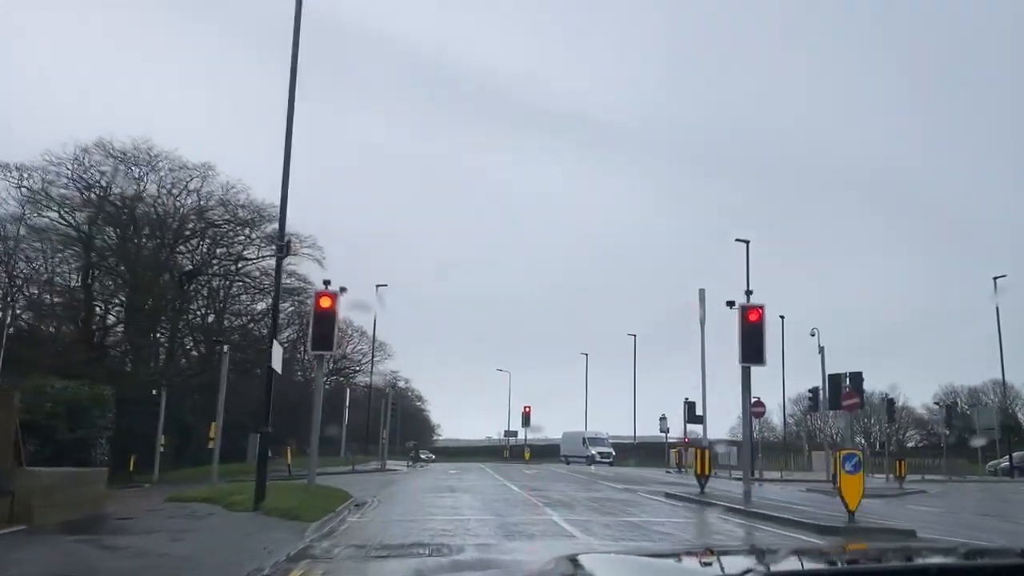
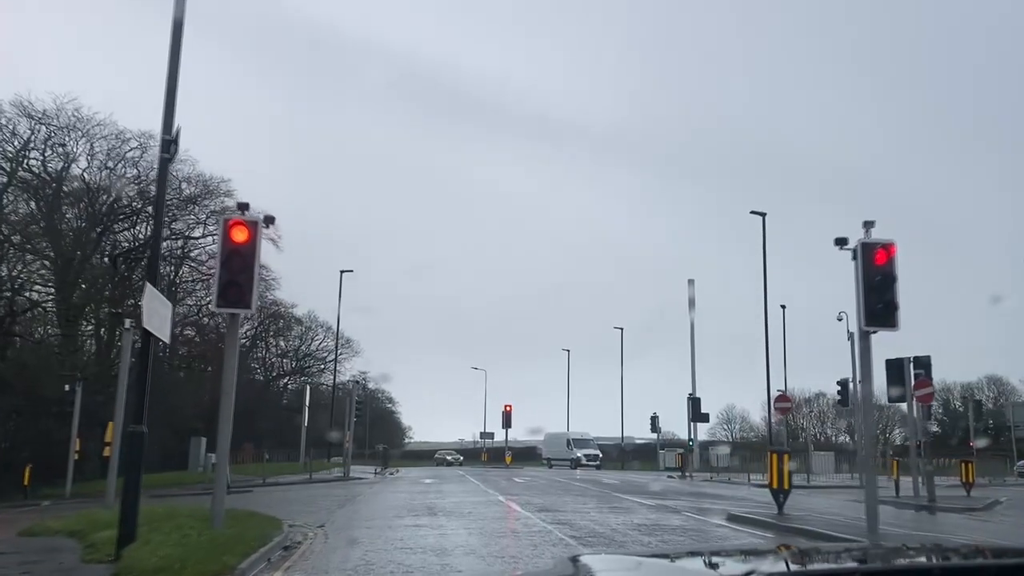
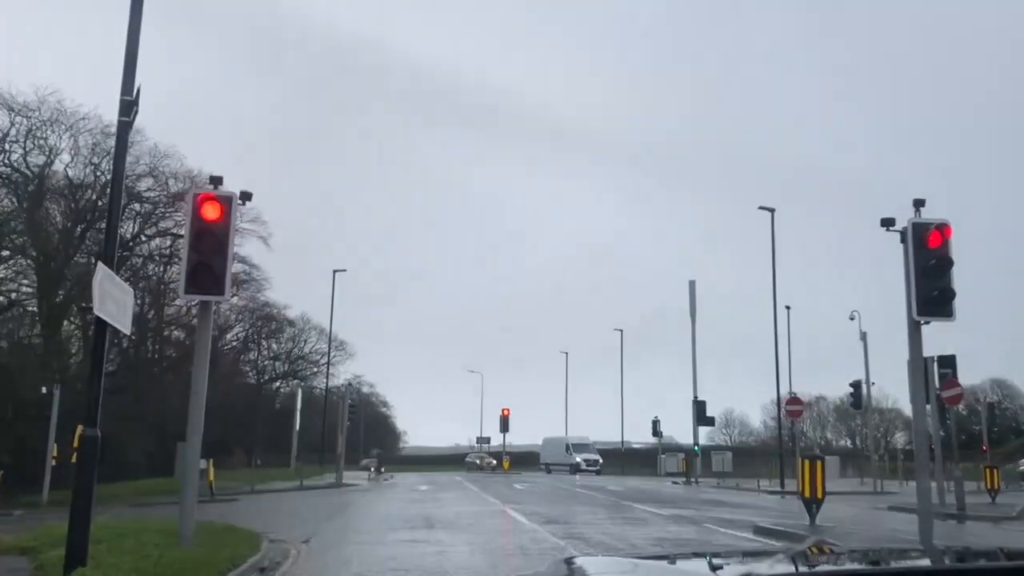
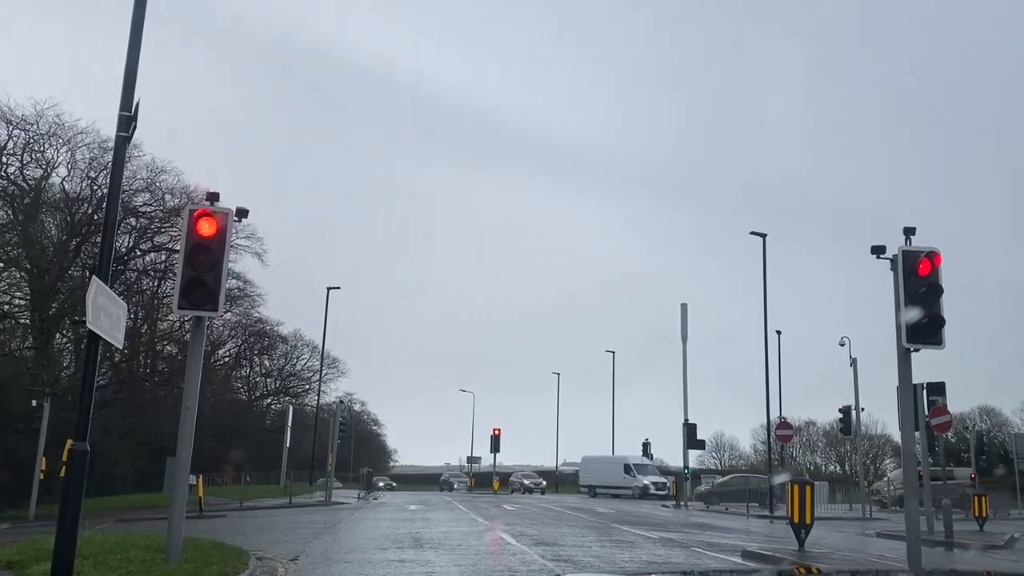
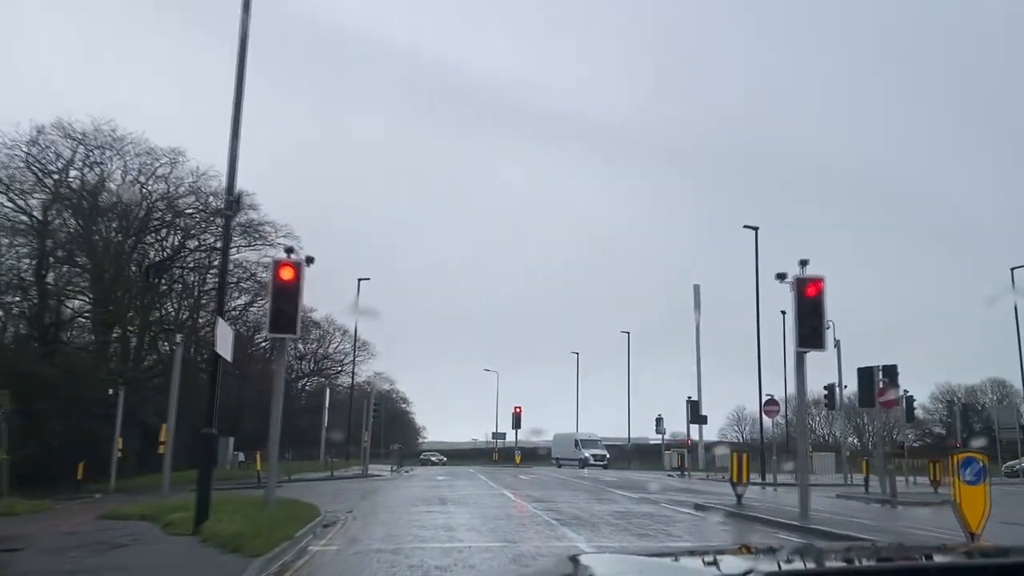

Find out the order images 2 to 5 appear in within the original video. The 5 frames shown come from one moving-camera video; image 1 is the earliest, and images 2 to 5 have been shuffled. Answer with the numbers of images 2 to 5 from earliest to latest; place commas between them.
5, 2, 3, 4
